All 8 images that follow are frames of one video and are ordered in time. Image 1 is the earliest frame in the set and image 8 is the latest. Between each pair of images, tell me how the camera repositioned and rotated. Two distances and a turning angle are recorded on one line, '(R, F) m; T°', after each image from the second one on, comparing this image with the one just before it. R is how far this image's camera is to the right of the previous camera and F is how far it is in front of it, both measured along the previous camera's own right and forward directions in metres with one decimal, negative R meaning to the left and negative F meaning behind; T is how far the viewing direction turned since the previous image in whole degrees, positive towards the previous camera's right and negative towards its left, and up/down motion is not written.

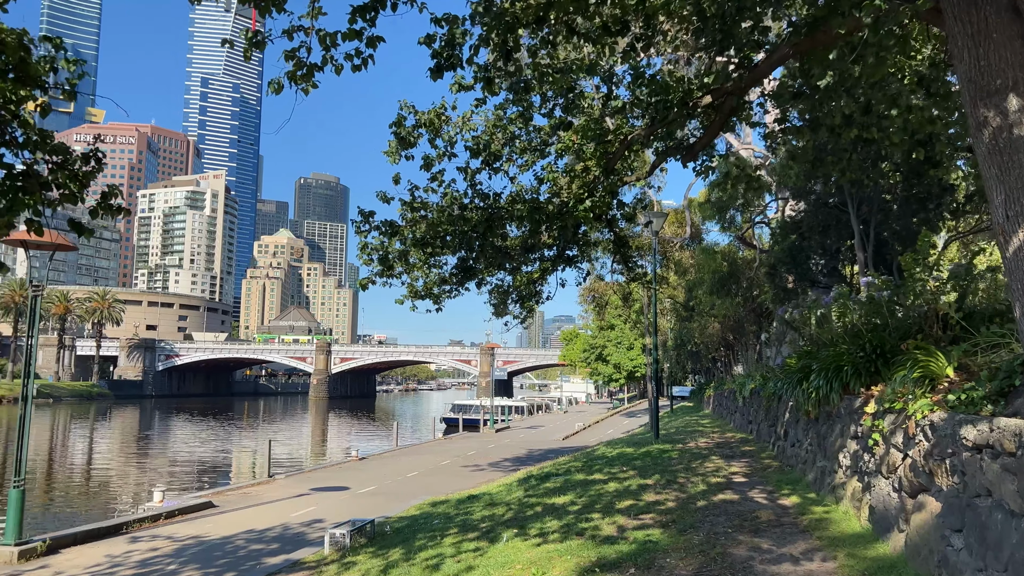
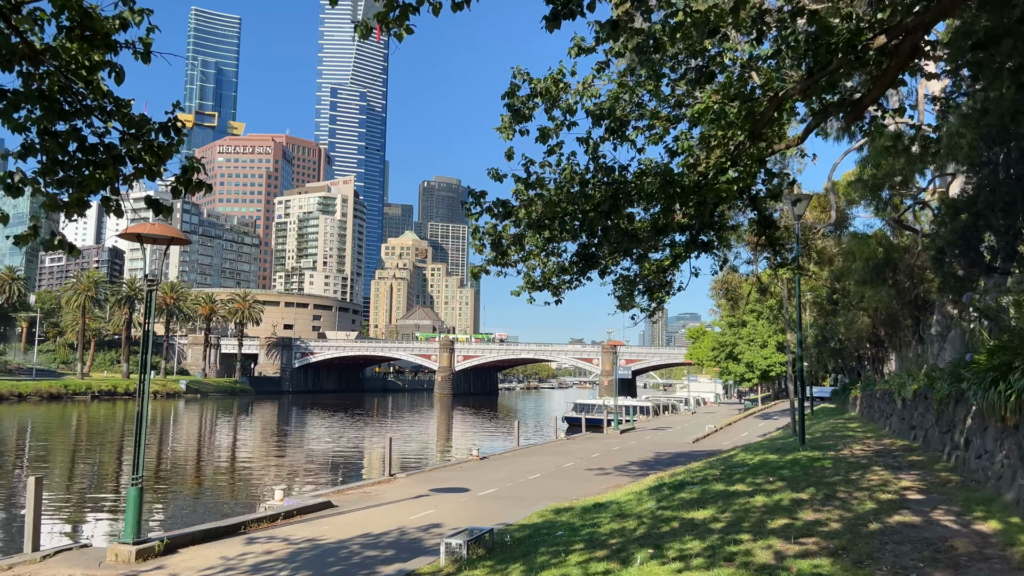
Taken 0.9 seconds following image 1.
(-0.1, +0.9) m; -9°
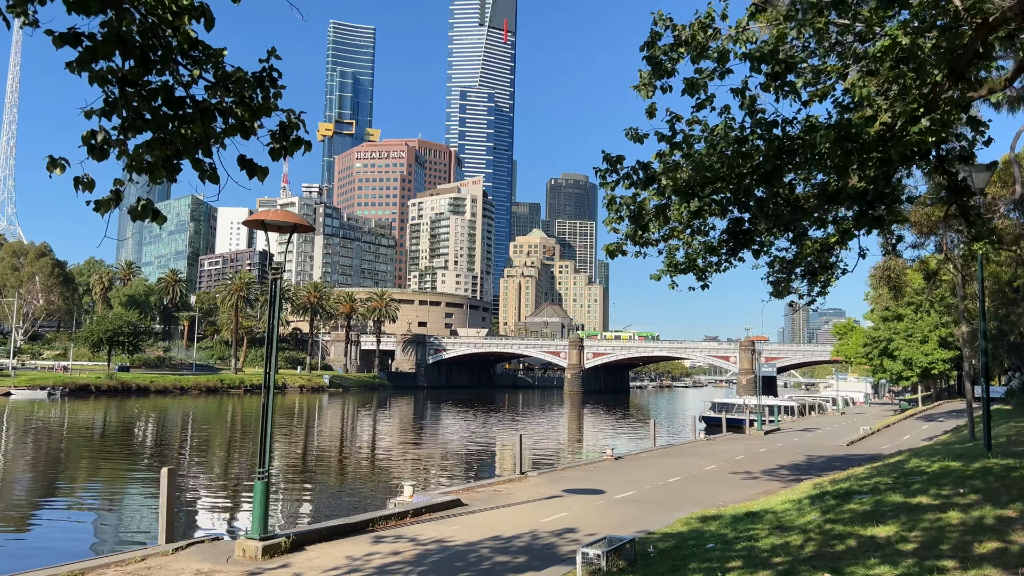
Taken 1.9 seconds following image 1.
(-0.1, +0.8) m; -9°
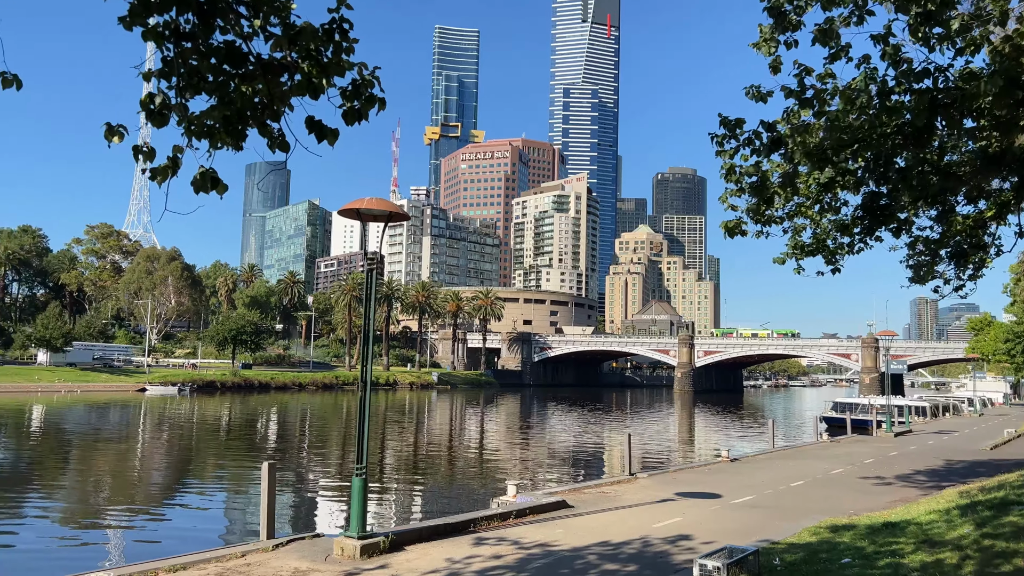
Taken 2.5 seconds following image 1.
(0.0, +0.5) m; -8°
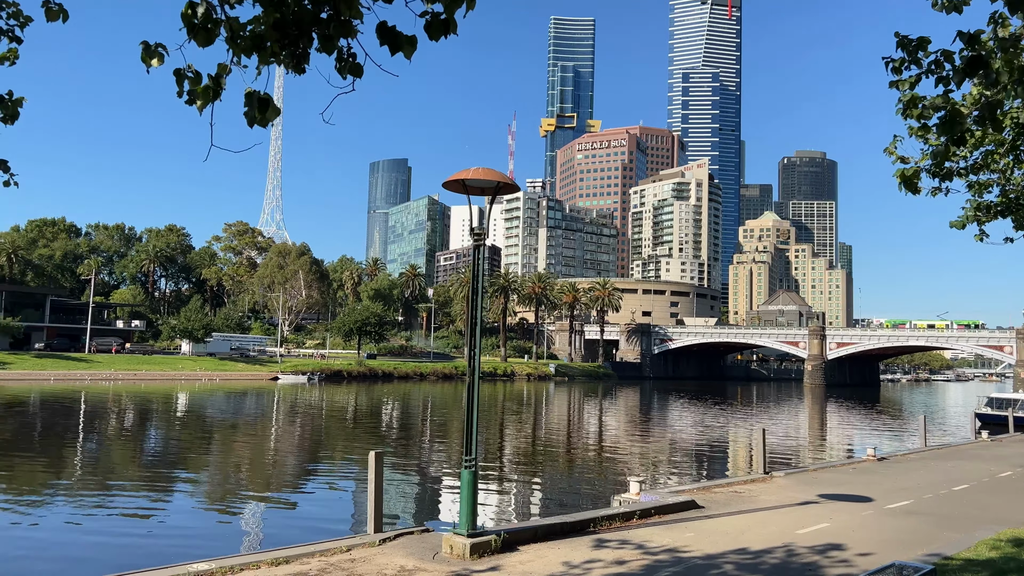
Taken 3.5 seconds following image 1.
(0.0, +0.8) m; -9°
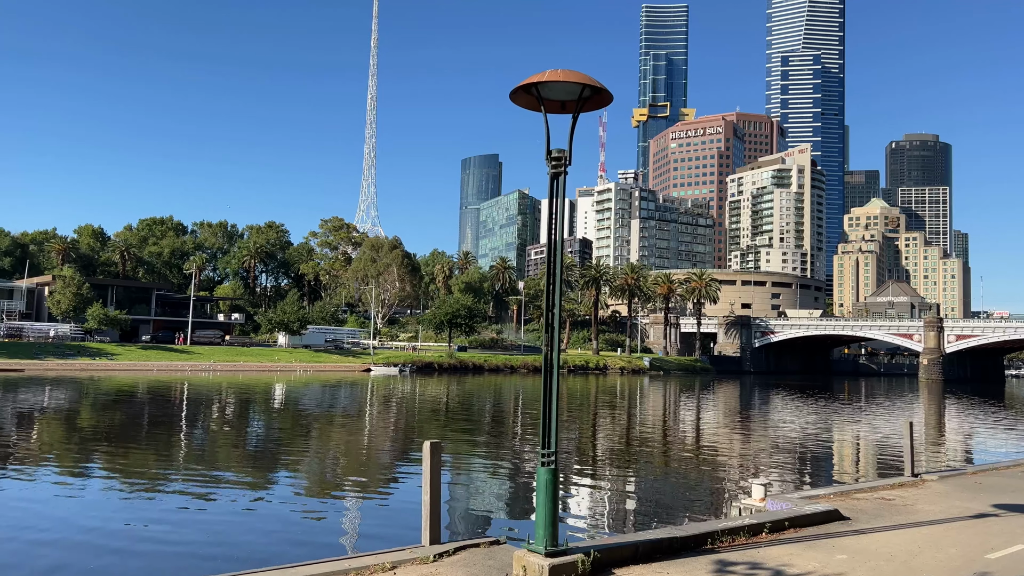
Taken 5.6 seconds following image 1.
(0.0, +1.7) m; -7°
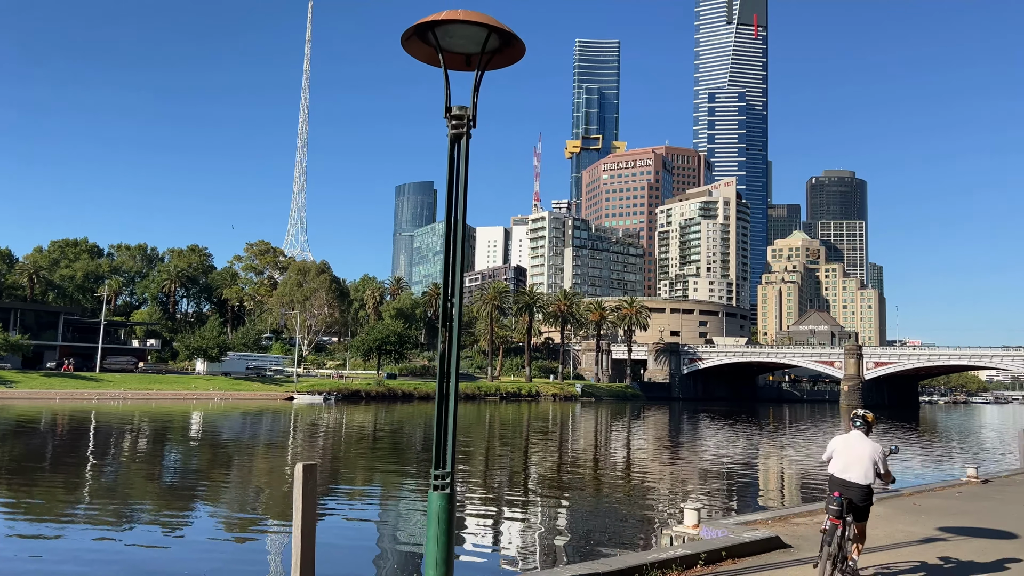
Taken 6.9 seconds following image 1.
(+0.3, +0.9) m; +5°
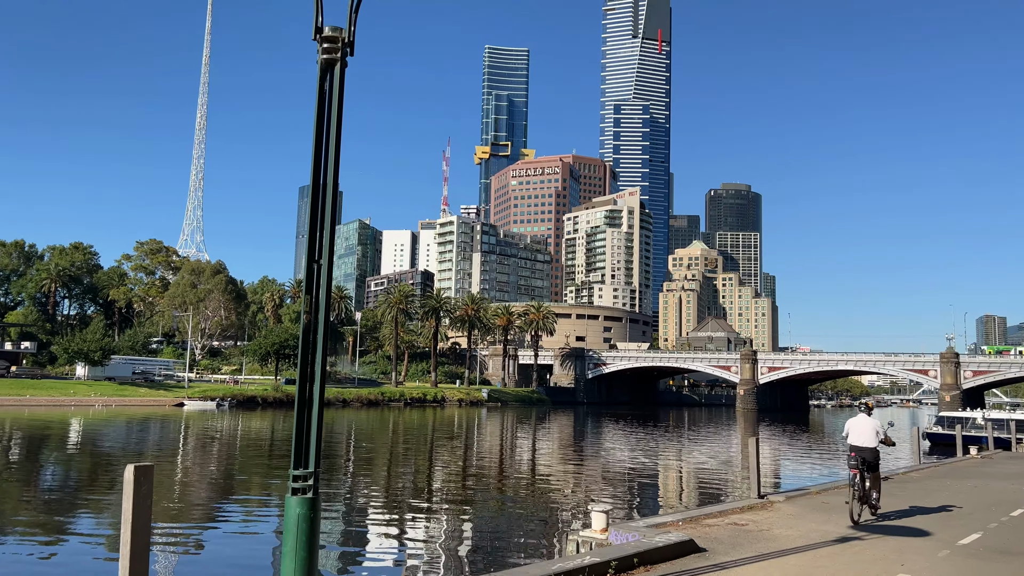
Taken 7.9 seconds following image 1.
(+0.1, +0.7) m; +7°
